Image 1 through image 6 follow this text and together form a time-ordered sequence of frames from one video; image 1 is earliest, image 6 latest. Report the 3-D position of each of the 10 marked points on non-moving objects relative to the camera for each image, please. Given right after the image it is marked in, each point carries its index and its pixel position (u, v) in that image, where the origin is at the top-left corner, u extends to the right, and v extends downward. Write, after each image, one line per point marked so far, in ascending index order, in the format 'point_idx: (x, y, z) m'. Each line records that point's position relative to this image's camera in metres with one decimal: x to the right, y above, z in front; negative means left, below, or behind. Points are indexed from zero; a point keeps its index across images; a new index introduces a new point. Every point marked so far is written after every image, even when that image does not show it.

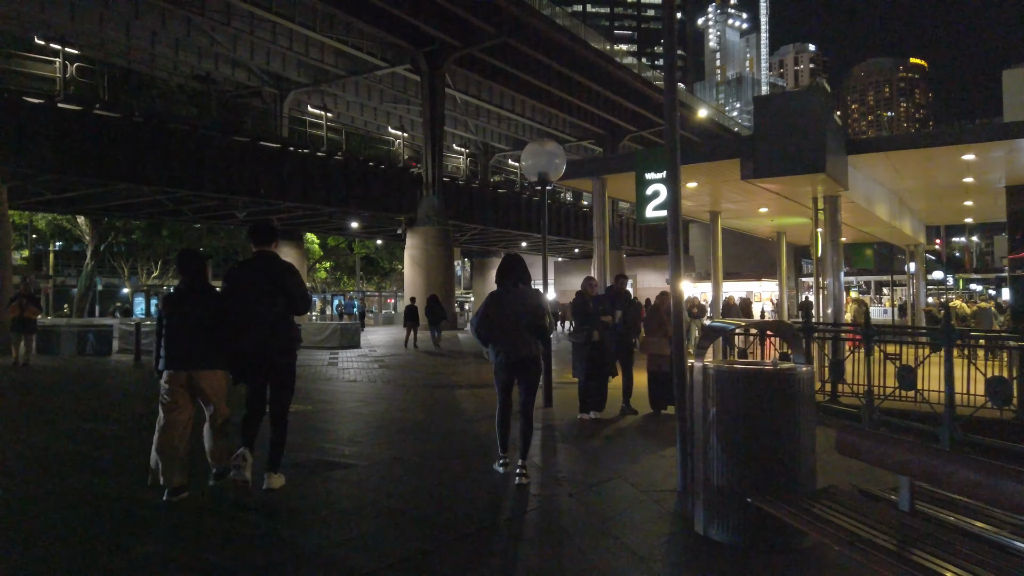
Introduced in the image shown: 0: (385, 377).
0: (-2.4, -1.7, +14.7) m
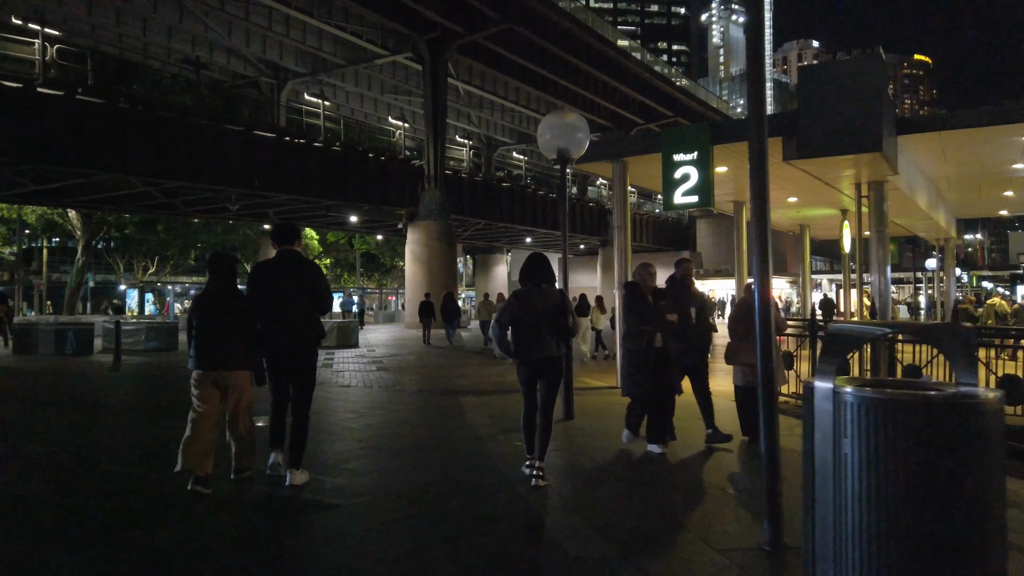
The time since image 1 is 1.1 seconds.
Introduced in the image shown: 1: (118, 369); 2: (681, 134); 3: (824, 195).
0: (-2.2, -1.7, +13.4) m
1: (-9.9, -2.0, +19.0) m
2: (+2.6, +2.4, +11.7) m
3: (+7.0, +2.1, +16.7) m
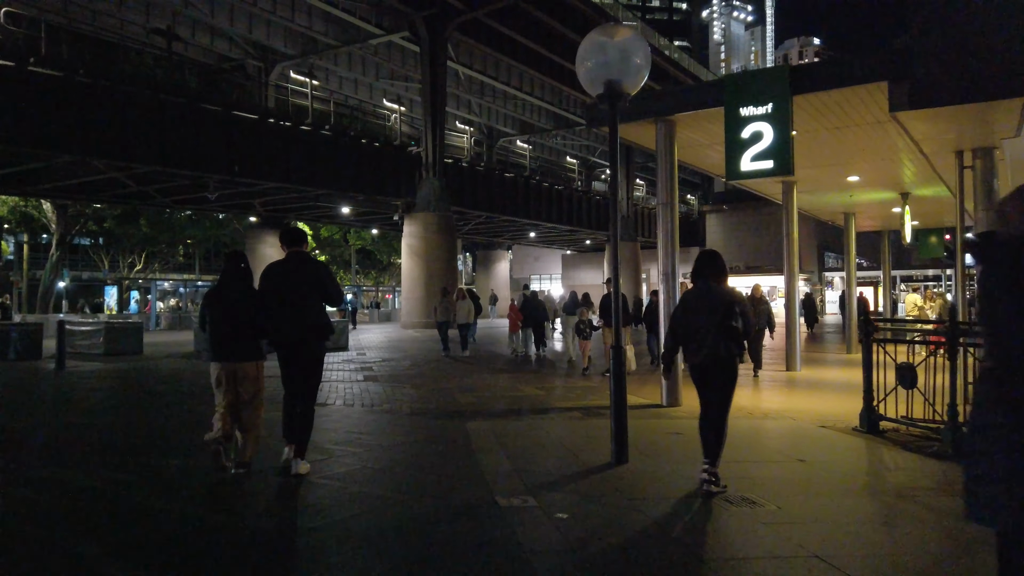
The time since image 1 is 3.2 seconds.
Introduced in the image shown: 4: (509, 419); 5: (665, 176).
0: (-2.0, -1.6, +10.7) m
1: (-9.7, -1.9, +16.4) m
2: (+2.8, +2.5, +9.1) m
3: (+7.3, +2.3, +14.1) m
4: (0.0, -1.5, +8.8) m
5: (+2.1, +1.5, +10.3) m
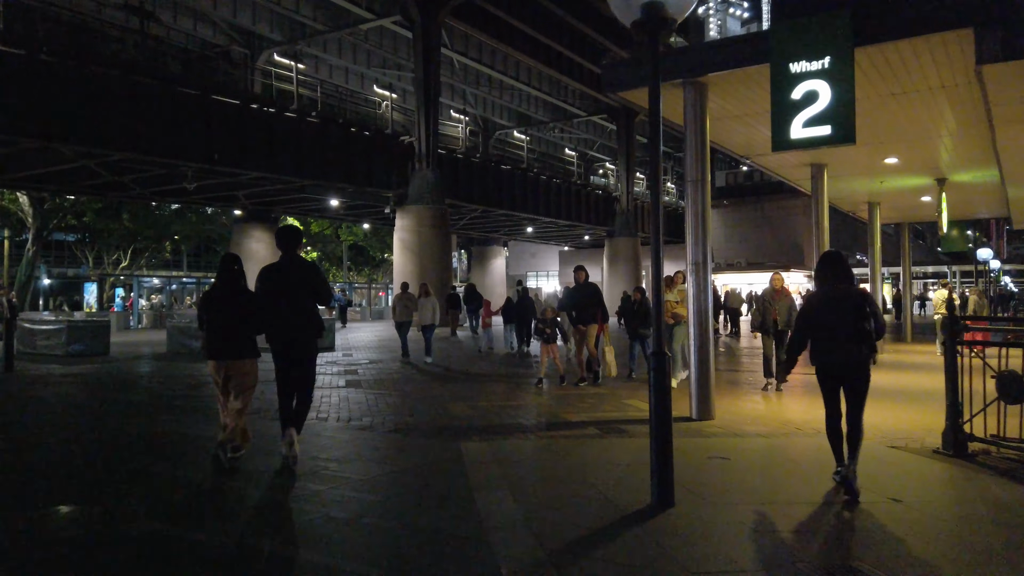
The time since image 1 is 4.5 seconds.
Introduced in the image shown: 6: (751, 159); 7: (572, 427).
0: (-1.9, -1.5, +9.2) m
1: (-9.7, -1.8, +14.8) m
2: (+2.9, +2.6, +7.5) m
3: (+7.3, +2.4, +12.6) m
4: (0.0, -1.4, +7.3) m
5: (+2.1, +1.6, +8.8) m
6: (+4.3, +2.4, +13.8) m
7: (+0.6, -1.4, +7.8) m
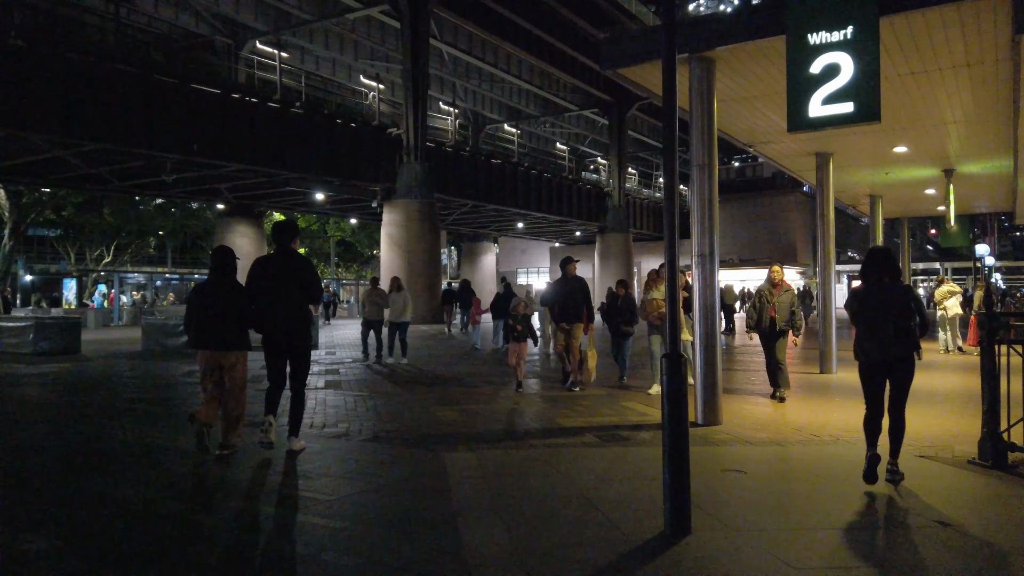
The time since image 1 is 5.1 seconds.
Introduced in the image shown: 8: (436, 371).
0: (-2.1, -1.4, +8.5) m
1: (-9.9, -1.7, +14.0) m
2: (+2.8, +2.6, +6.8) m
3: (+7.1, +2.4, +12.0) m
4: (-0.1, -1.4, +6.6) m
5: (+2.0, +1.7, +8.1) m
6: (+4.2, +2.4, +13.1) m
7: (+0.5, -1.4, +7.1) m
8: (-1.4, -1.5, +13.6) m
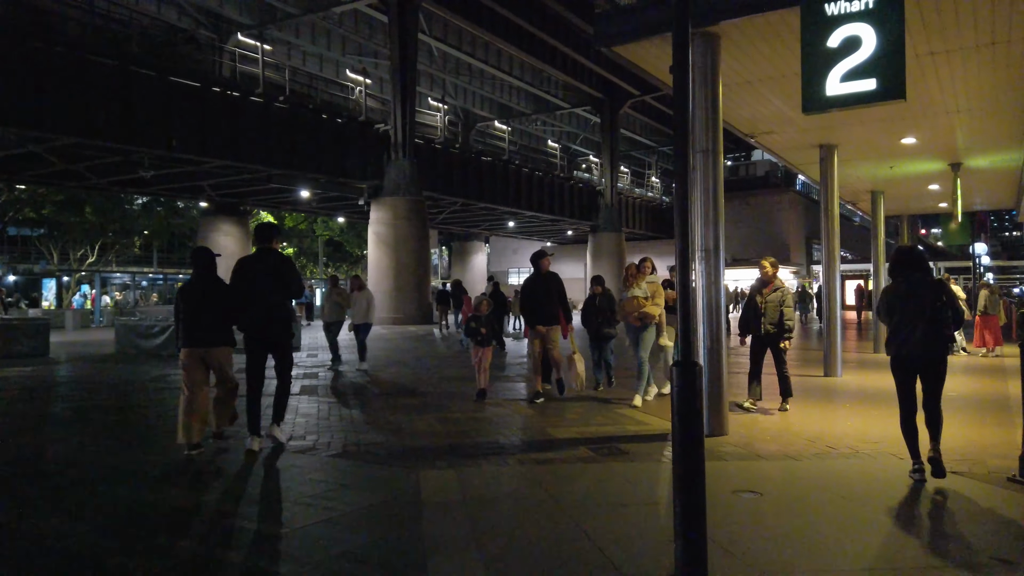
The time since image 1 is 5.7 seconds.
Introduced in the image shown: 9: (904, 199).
0: (-2.2, -1.4, +7.7) m
1: (-10.1, -1.7, +13.2) m
2: (+2.7, +2.6, +6.2) m
3: (+6.9, +2.5, +11.4) m
4: (-0.2, -1.4, +5.9) m
5: (+1.9, +1.7, +7.4) m
6: (+4.0, +2.5, +12.5) m
7: (+0.4, -1.4, +6.4) m
8: (-1.6, -1.5, +12.9) m
9: (+9.9, +2.3, +19.2) m
